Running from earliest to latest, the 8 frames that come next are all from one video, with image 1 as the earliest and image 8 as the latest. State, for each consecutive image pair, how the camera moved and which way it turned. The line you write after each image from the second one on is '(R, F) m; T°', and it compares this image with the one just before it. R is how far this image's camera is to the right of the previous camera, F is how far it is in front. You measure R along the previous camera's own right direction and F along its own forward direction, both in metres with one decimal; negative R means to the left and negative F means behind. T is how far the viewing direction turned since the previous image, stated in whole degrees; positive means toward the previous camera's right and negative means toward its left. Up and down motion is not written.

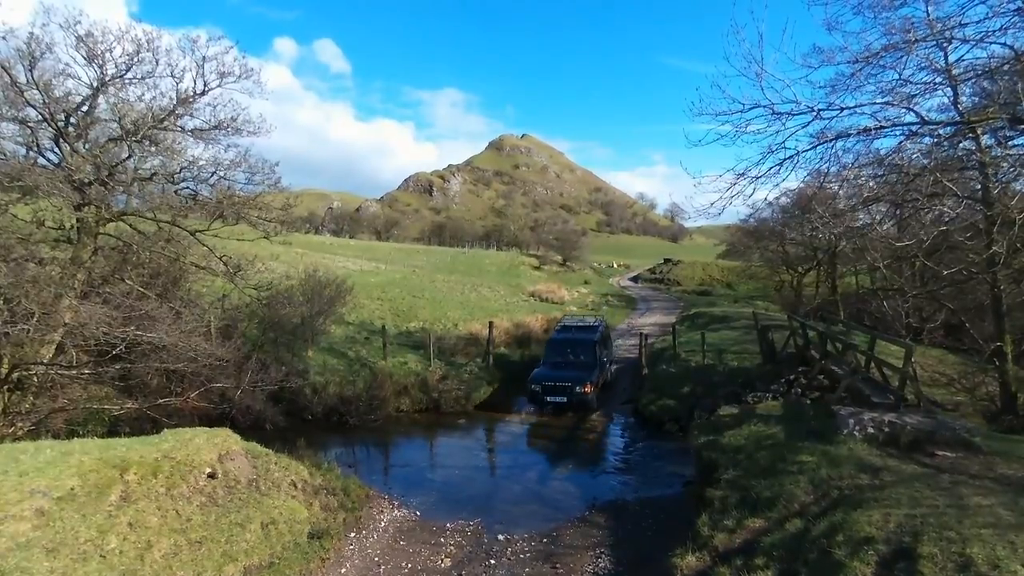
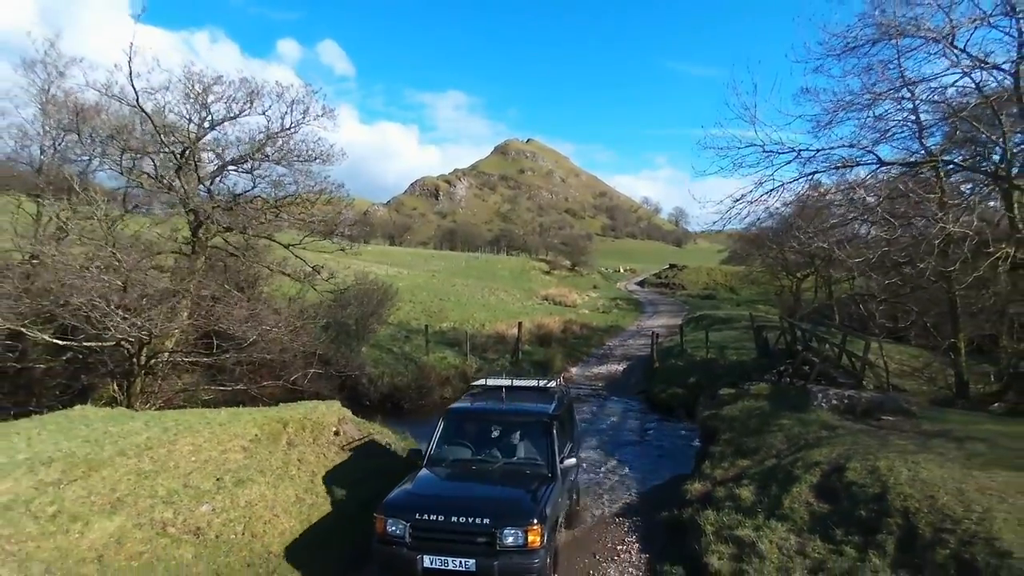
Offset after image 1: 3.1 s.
(-0.8, -2.7) m; 0°
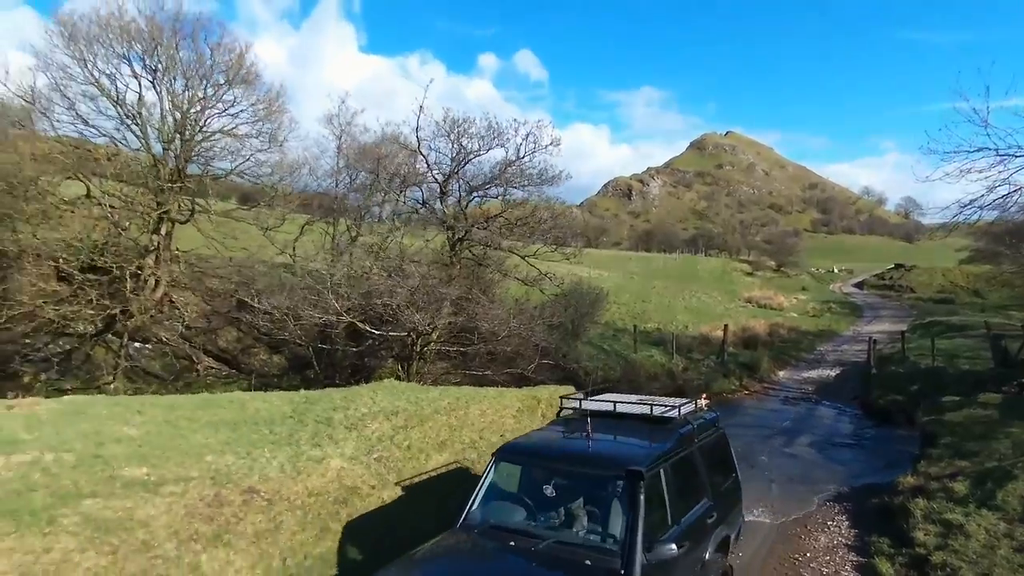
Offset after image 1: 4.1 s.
(-0.4, -2.3) m; -18°
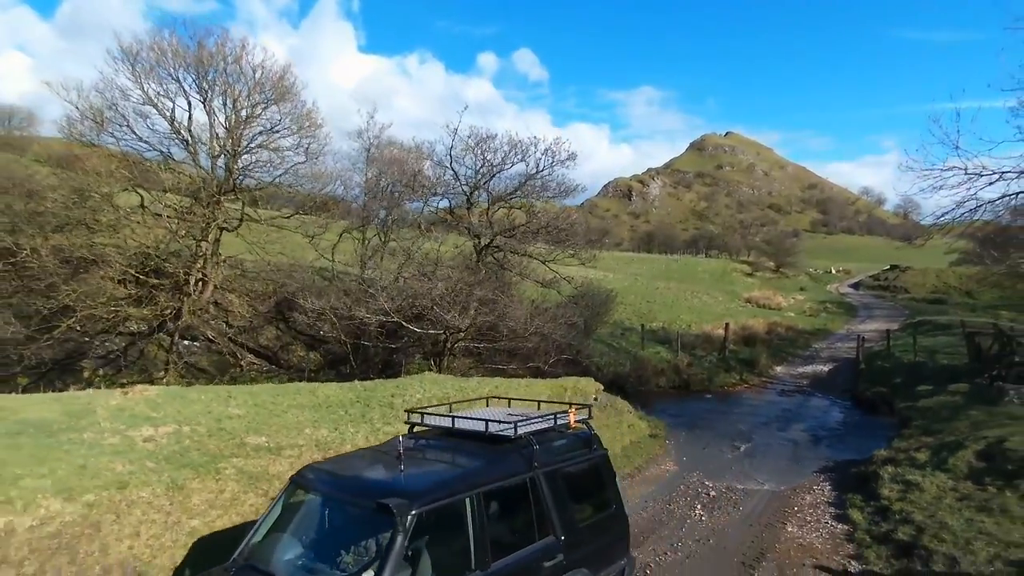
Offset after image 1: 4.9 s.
(-0.7, -1.9) m; 0°
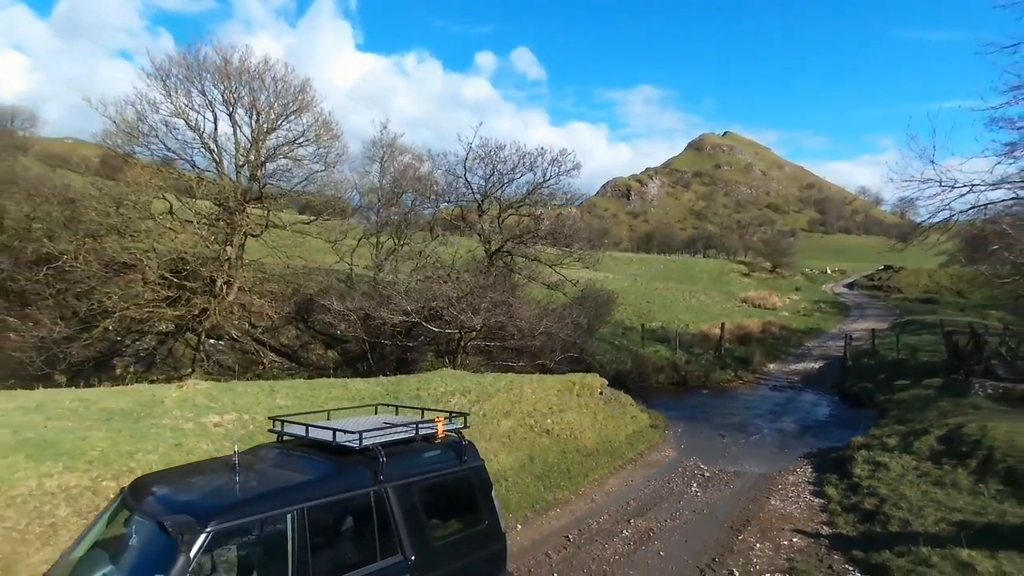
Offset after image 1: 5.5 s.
(-0.4, -1.4) m; 0°
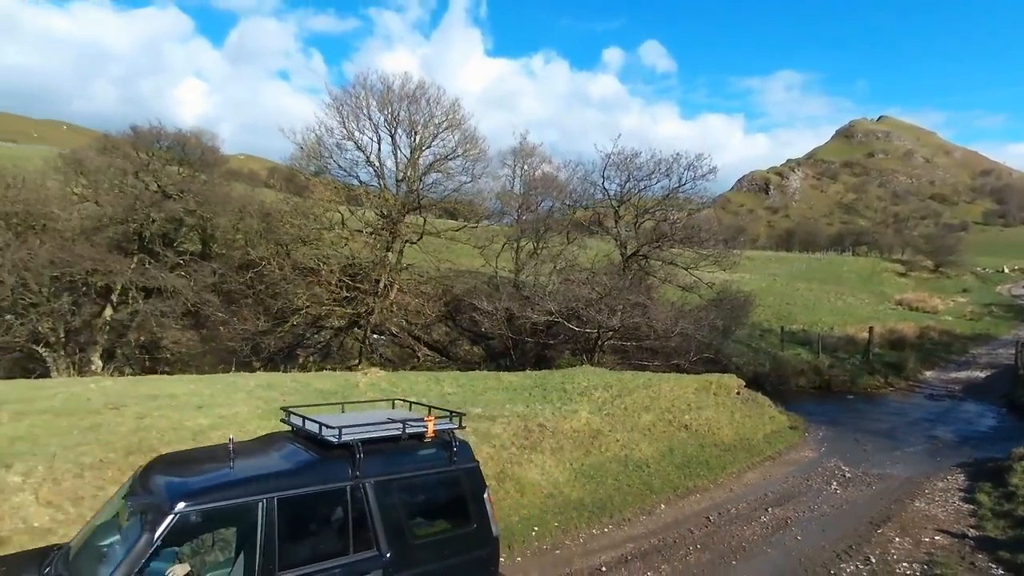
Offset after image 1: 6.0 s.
(-0.3, -1.4) m; -12°
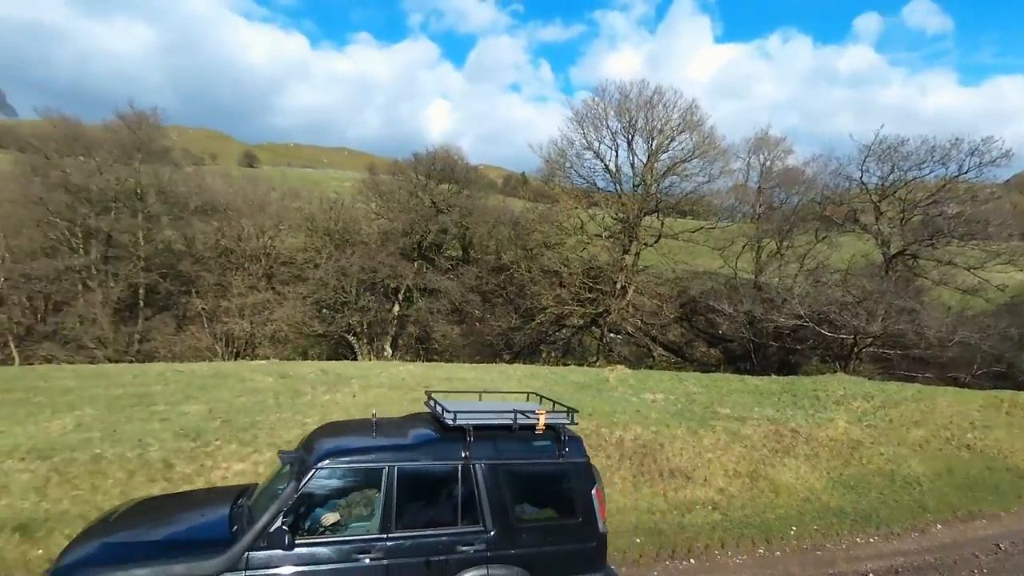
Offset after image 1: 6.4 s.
(-0.4, -1.1) m; -21°
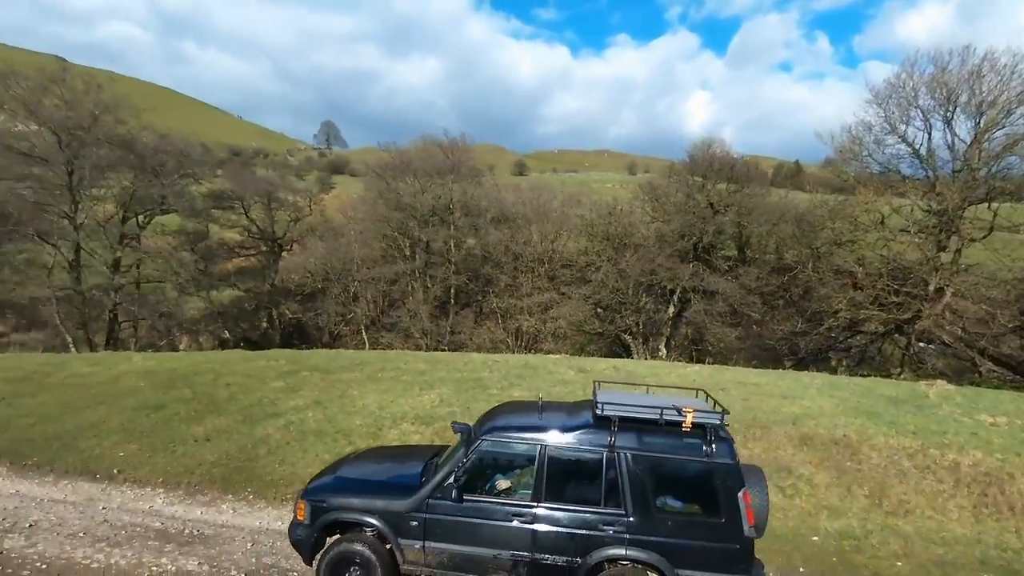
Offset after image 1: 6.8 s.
(-0.6, -0.9) m; -24°
